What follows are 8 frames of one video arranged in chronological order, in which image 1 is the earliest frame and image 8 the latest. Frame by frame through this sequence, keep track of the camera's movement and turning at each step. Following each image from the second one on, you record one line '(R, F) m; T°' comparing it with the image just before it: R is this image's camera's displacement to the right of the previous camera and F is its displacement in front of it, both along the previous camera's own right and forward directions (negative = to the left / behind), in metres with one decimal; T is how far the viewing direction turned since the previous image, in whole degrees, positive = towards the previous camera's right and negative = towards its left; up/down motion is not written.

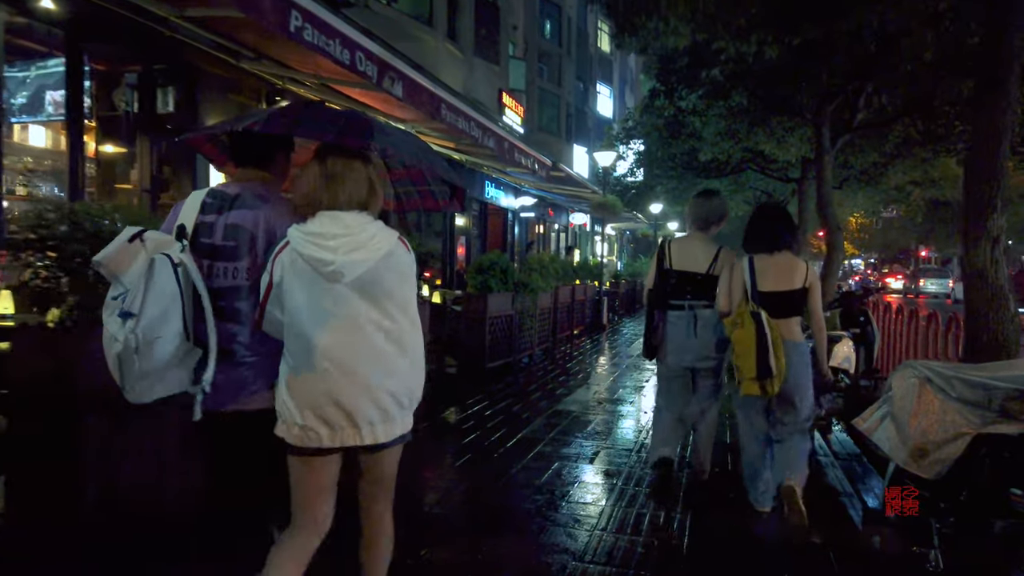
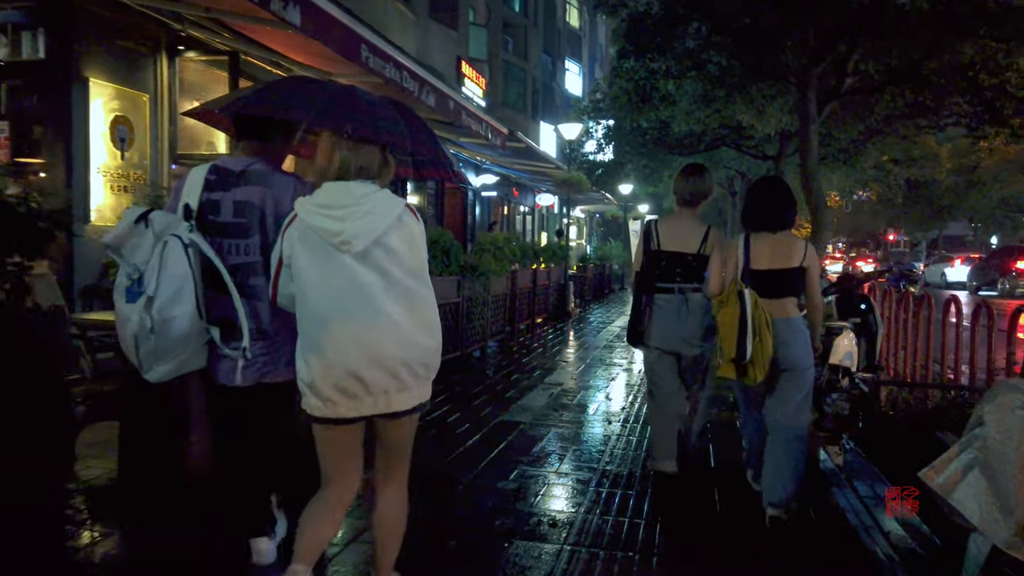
(+0.2, +0.9) m; +2°
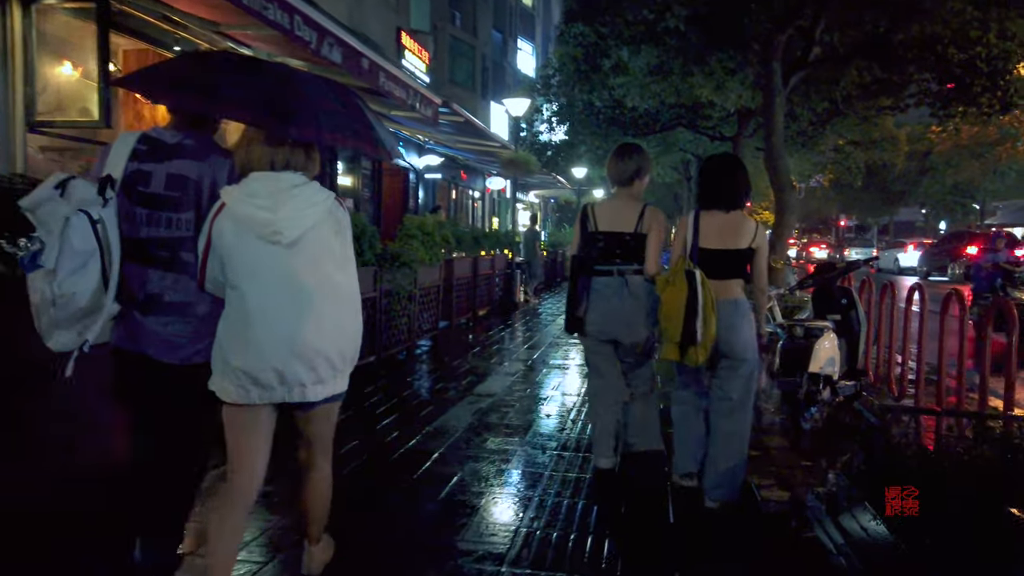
(+0.2, +0.8) m; +3°
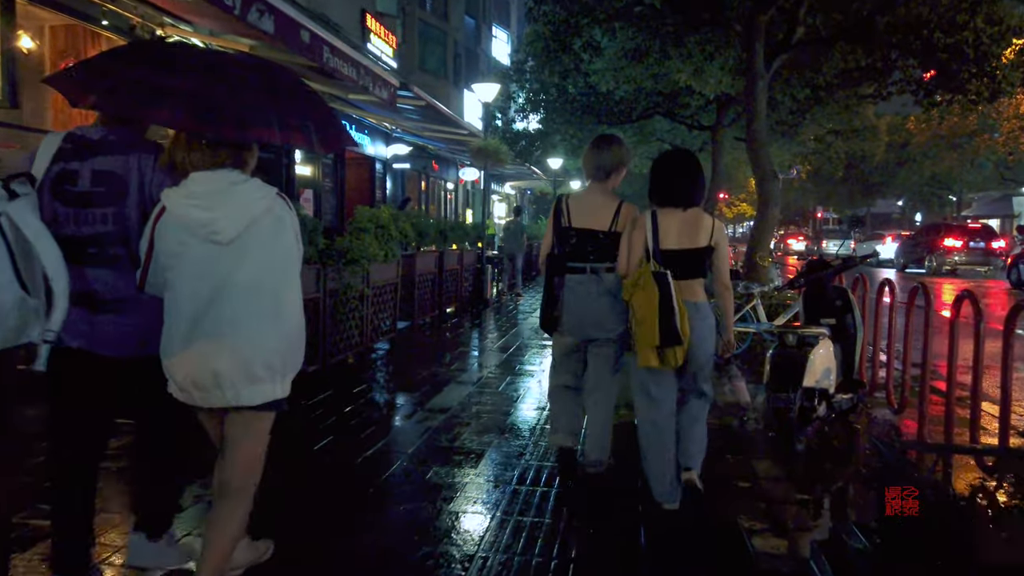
(+0.1, +0.5) m; +2°
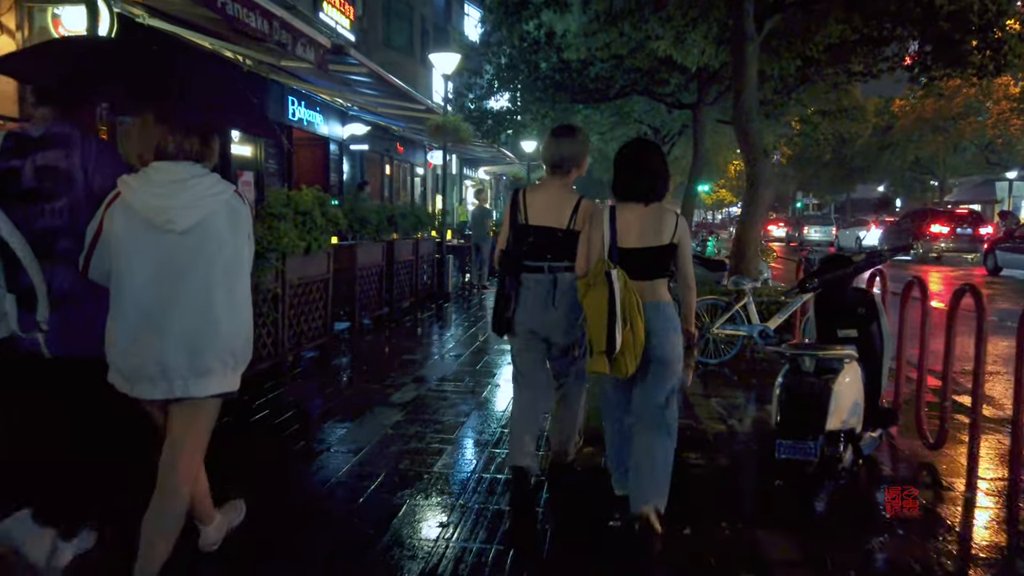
(+0.2, +0.8) m; +2°
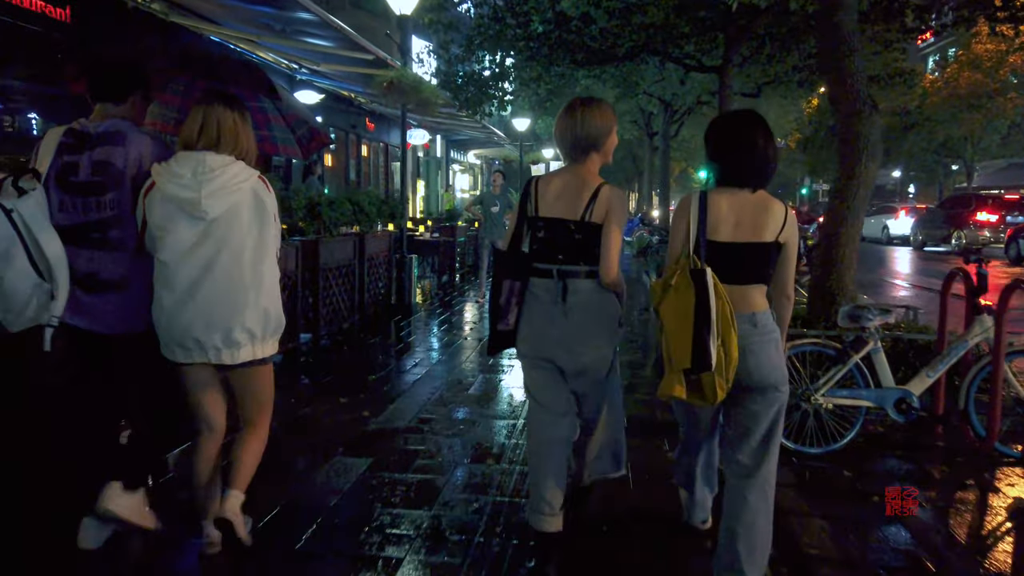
(+0.1, +1.9) m; 0°
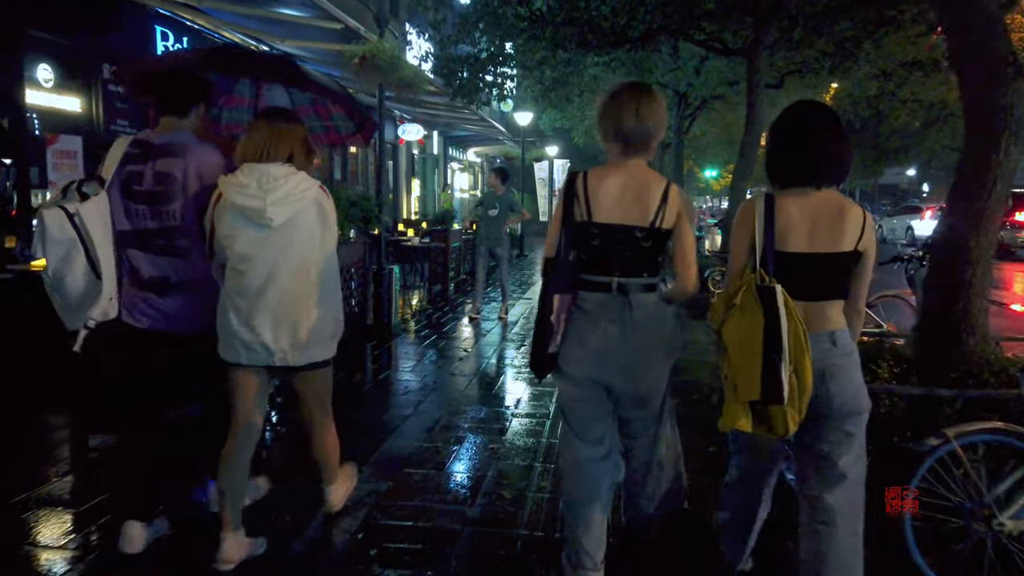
(0.0, +1.0) m; 0°
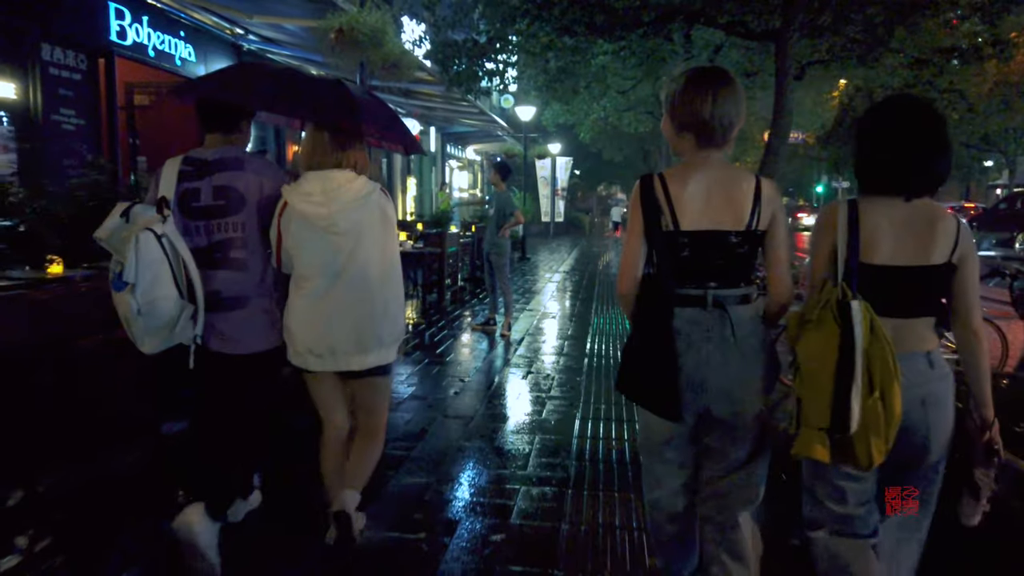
(0.0, +0.8) m; 0°
